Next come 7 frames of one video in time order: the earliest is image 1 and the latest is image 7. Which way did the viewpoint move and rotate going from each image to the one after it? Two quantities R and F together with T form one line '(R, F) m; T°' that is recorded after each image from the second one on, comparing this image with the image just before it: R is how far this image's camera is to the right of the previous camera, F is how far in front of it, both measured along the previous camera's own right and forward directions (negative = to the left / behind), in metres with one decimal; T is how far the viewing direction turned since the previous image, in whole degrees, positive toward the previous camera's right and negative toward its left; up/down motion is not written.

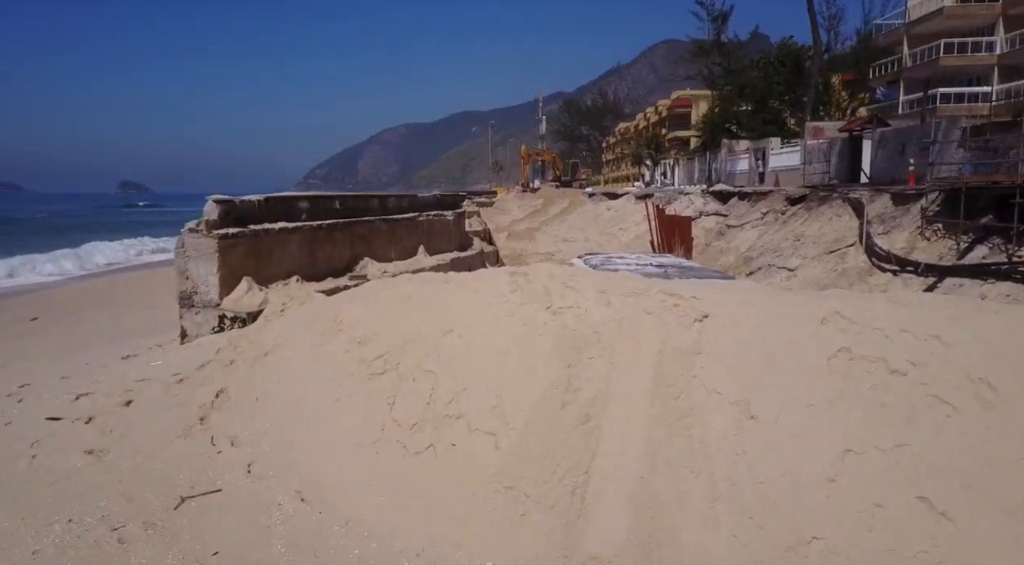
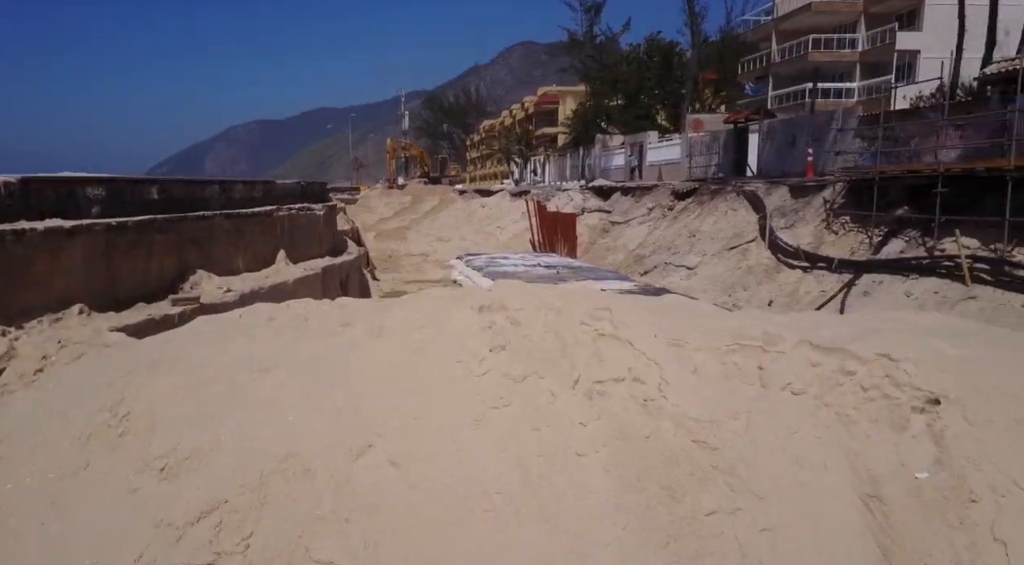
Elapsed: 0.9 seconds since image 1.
(-0.3, +2.2) m; +10°
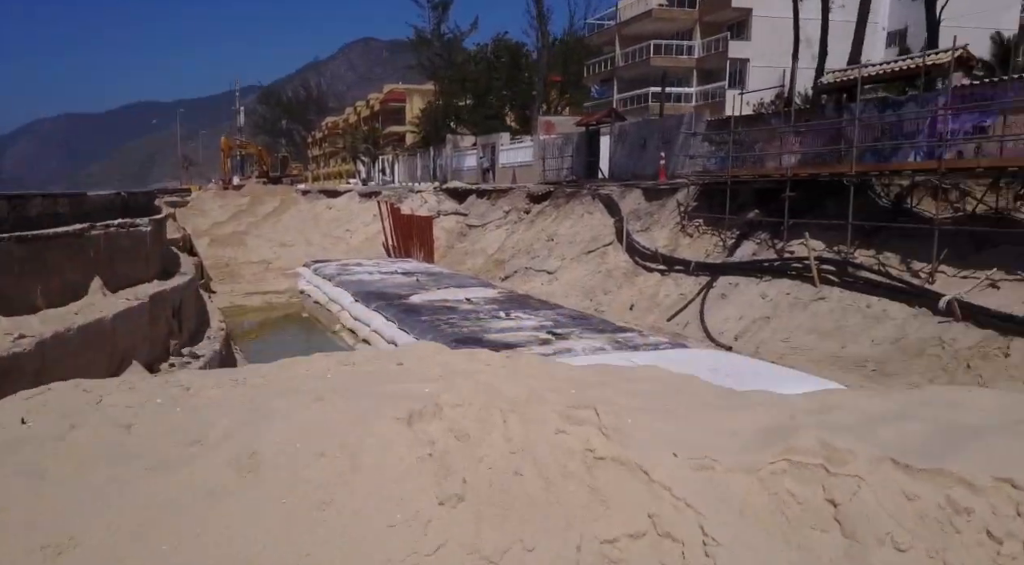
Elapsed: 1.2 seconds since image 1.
(-0.2, +0.8) m; +11°
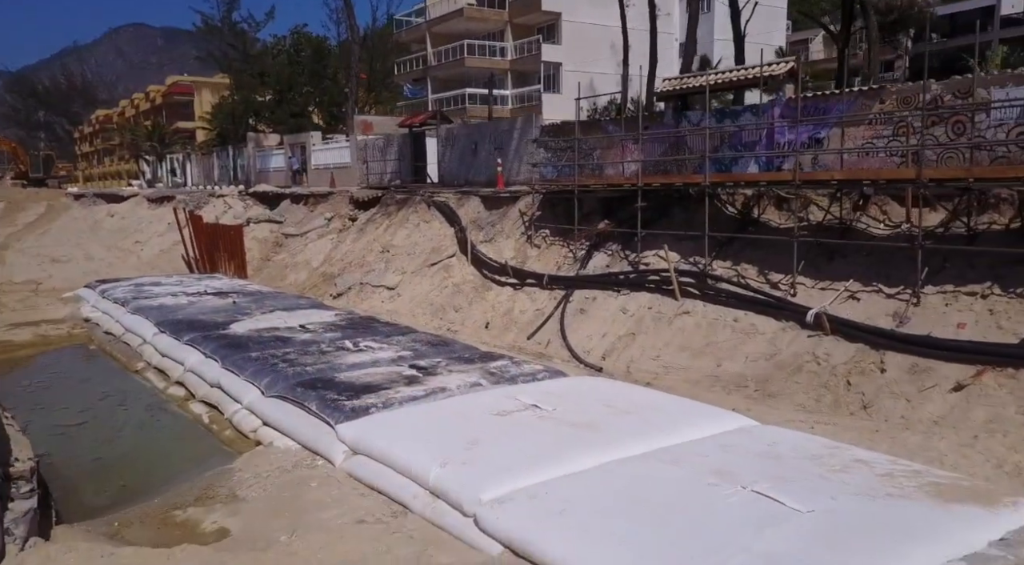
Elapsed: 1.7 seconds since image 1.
(-0.7, +1.3) m; +14°
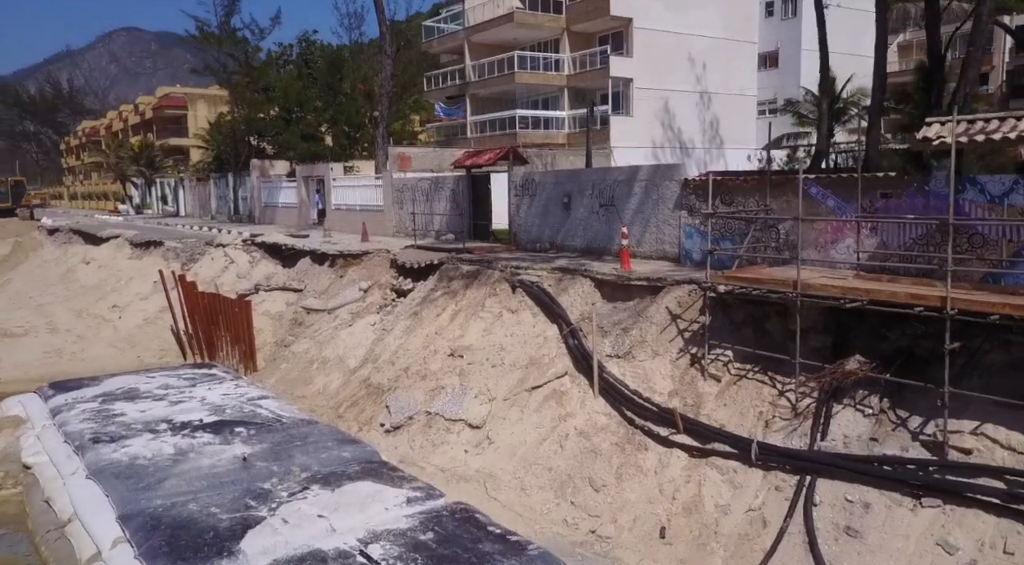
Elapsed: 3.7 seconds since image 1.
(-2.1, +5.6) m; 0°
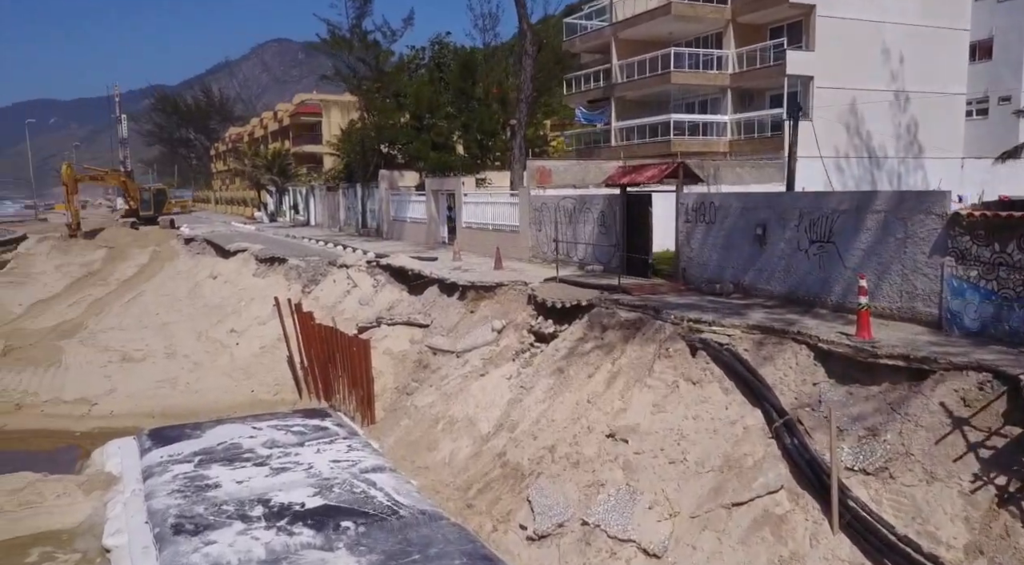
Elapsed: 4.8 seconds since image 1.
(-0.8, +2.9) m; -9°
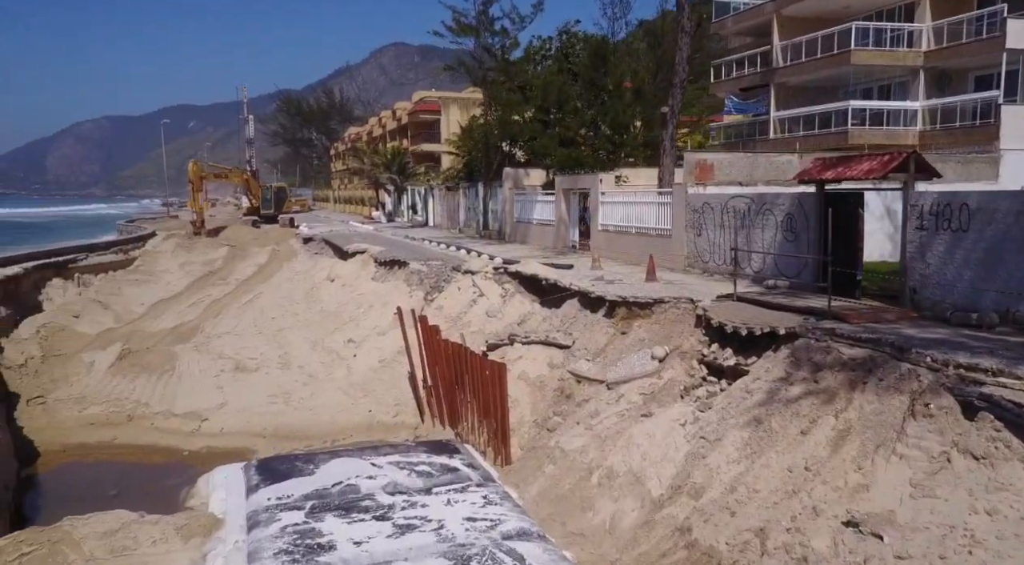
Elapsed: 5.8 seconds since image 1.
(-0.9, +2.4) m; -8°
